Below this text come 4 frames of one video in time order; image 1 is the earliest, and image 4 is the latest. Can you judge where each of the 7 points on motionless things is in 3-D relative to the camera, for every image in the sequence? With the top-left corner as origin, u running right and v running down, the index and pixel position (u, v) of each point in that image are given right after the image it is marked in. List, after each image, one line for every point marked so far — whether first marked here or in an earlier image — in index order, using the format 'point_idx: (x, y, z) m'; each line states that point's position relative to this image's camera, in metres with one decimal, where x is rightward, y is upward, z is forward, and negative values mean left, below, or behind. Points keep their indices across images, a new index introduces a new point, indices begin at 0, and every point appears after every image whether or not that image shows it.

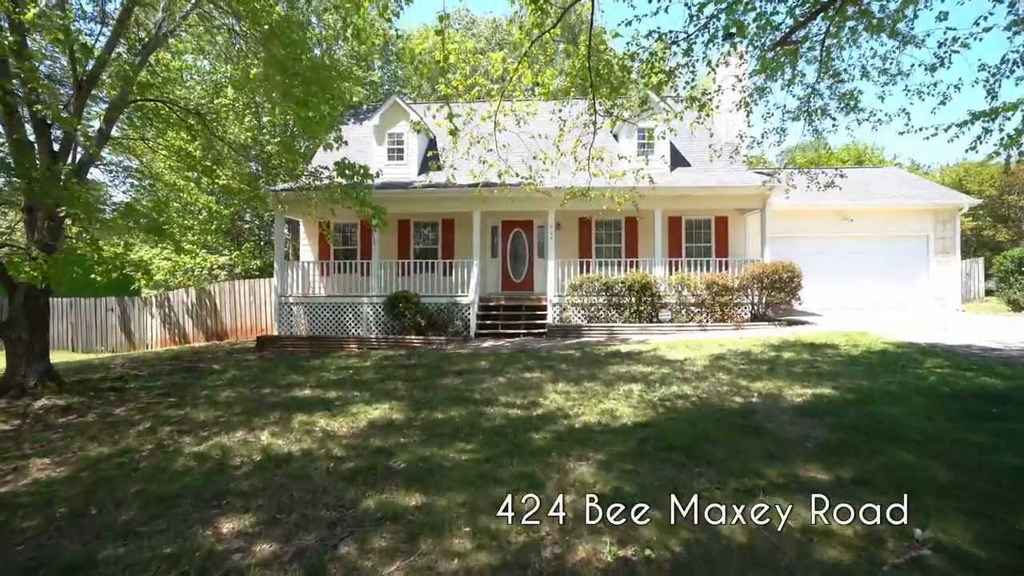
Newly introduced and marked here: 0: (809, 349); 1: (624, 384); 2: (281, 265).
0: (+4.5, -0.9, +9.0) m
1: (+1.4, -1.2, +7.4) m
2: (-5.4, +0.6, +14.1) m
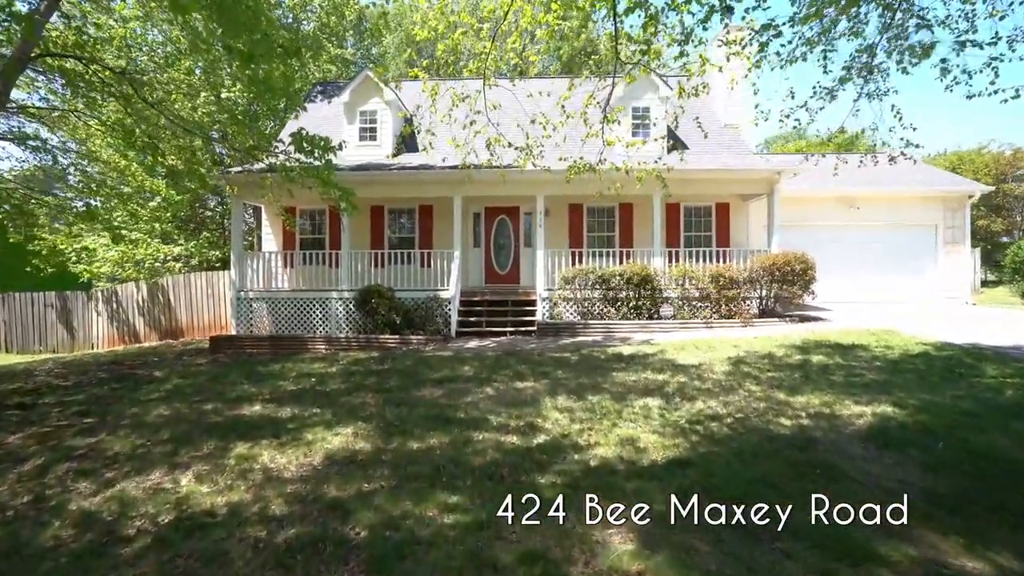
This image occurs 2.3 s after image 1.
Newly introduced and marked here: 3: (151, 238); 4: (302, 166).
0: (+4.3, -0.8, +7.9) m
1: (+1.3, -1.2, +6.2) m
2: (-5.8, +0.7, +12.7) m
3: (-10.3, +1.4, +16.9) m
4: (-3.2, +1.8, +9.0) m
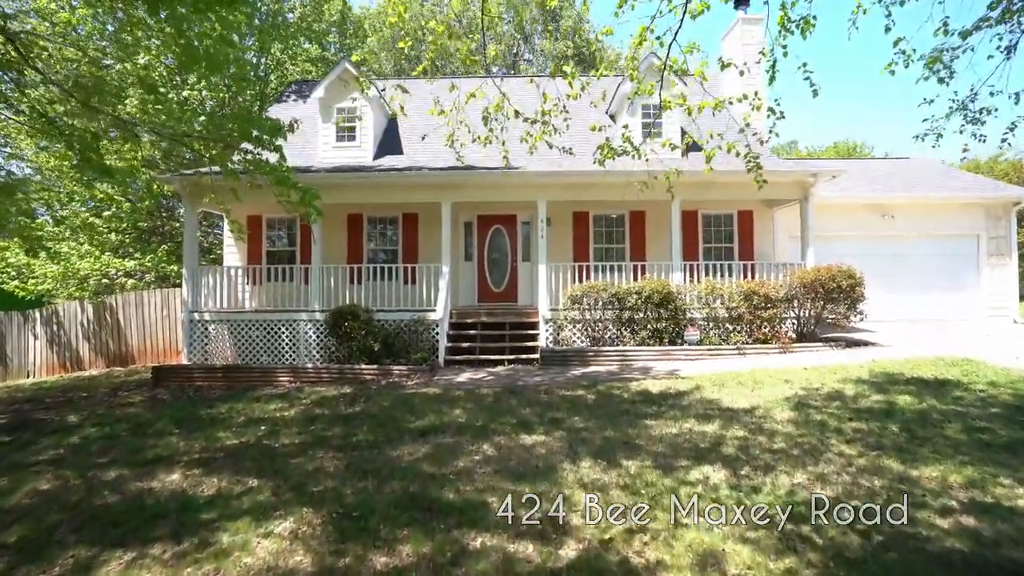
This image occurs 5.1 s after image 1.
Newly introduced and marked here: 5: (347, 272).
0: (+4.4, -1.1, +6.3) m
1: (+1.4, -1.4, +4.5) m
2: (-5.8, +0.3, +10.9) m
3: (-10.4, +0.9, +15.1) m
4: (-3.1, +1.5, +7.3) m
5: (-3.2, +0.3, +11.6) m
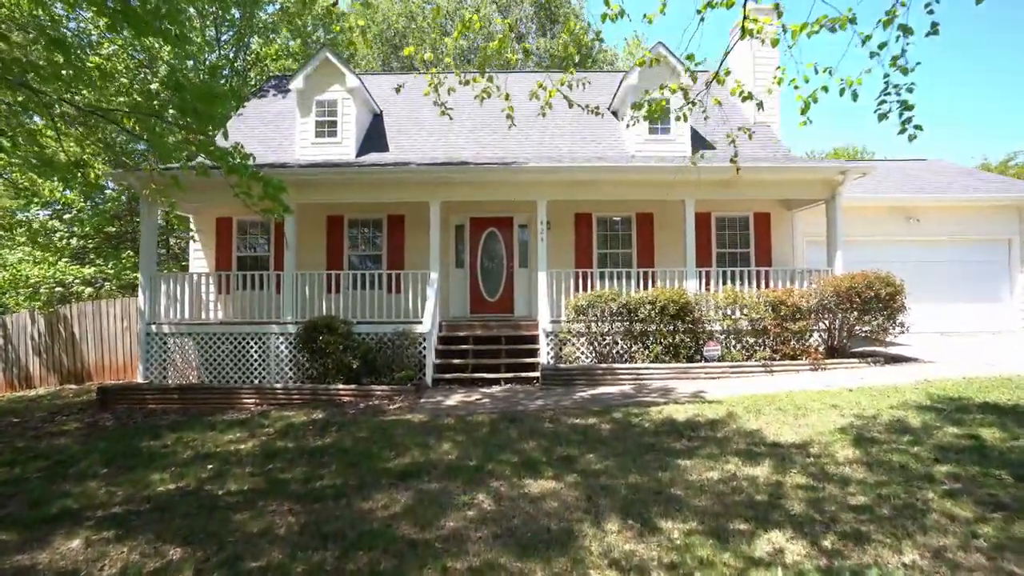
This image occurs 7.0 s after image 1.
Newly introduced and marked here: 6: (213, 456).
0: (+4.4, -1.2, +5.2) m
1: (+1.4, -1.4, +3.4) m
2: (-5.9, +0.2, +9.7) m
3: (-10.5, +0.7, +13.9) m
4: (-3.2, +1.5, +6.2) m
5: (-3.3, +0.1, +10.4) m
6: (-2.9, -1.6, +5.8) m
